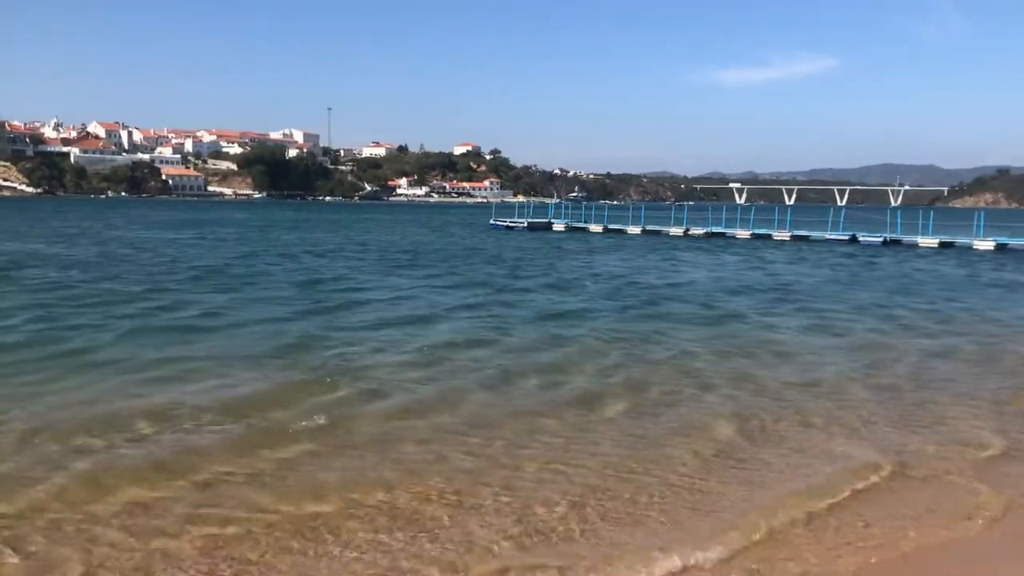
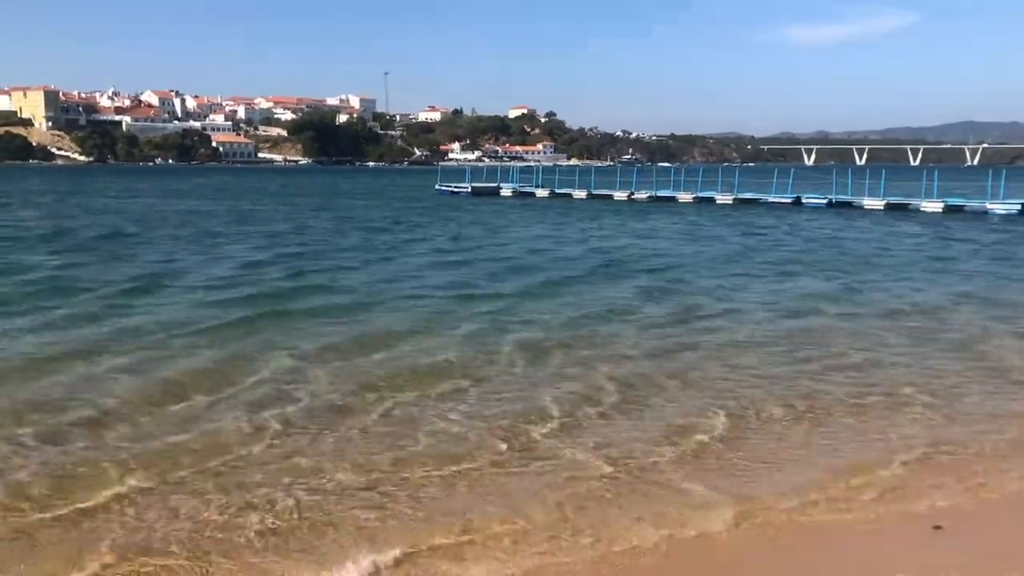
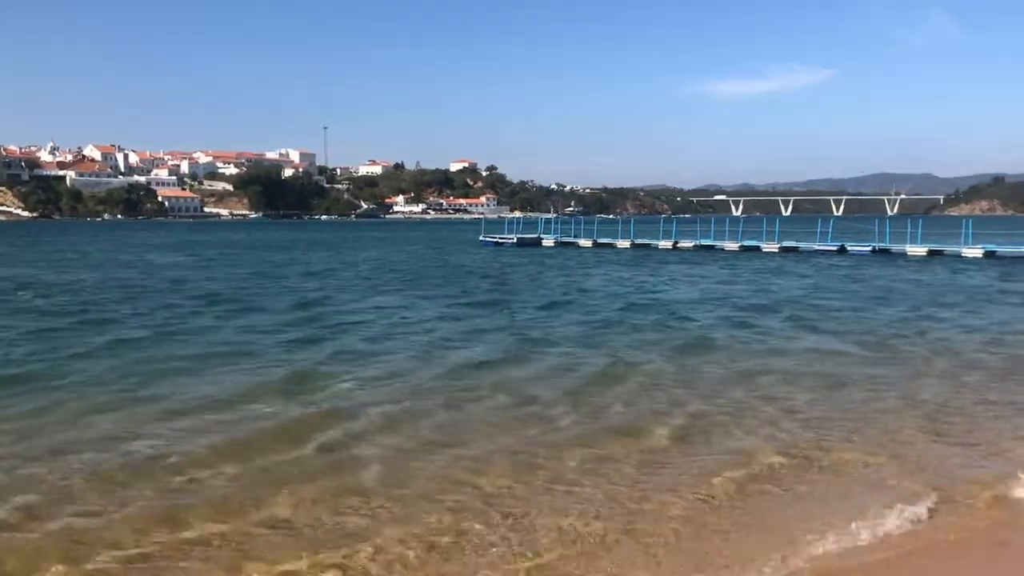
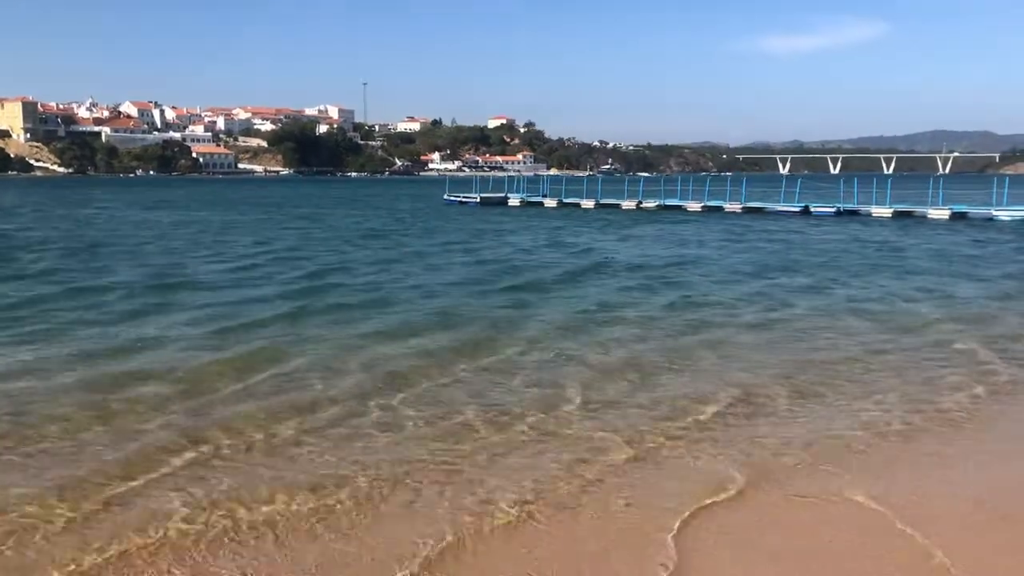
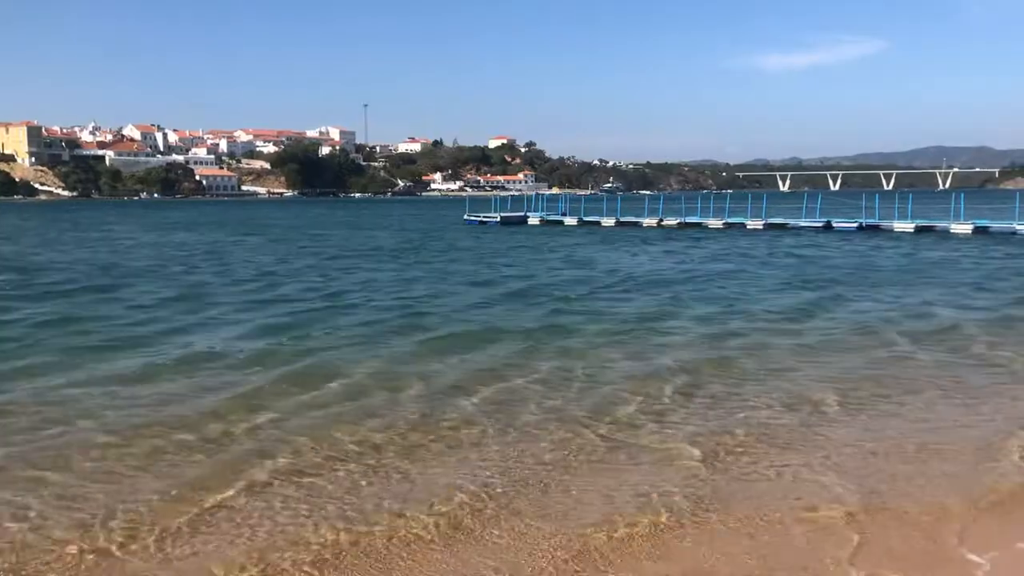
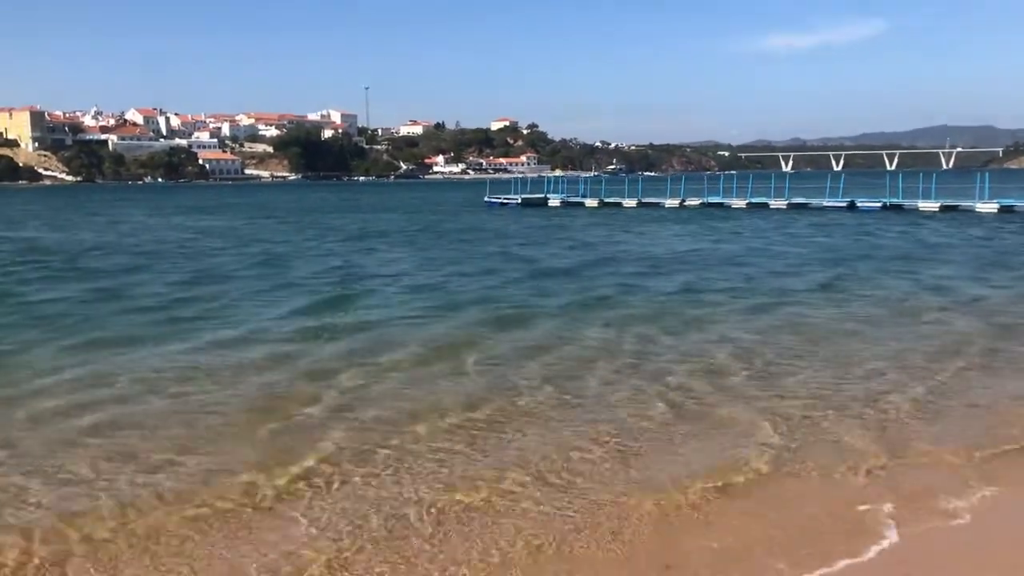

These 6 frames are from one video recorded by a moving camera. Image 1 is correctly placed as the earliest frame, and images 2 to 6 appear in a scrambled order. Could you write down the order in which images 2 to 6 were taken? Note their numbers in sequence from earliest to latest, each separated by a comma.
3, 6, 5, 4, 2
